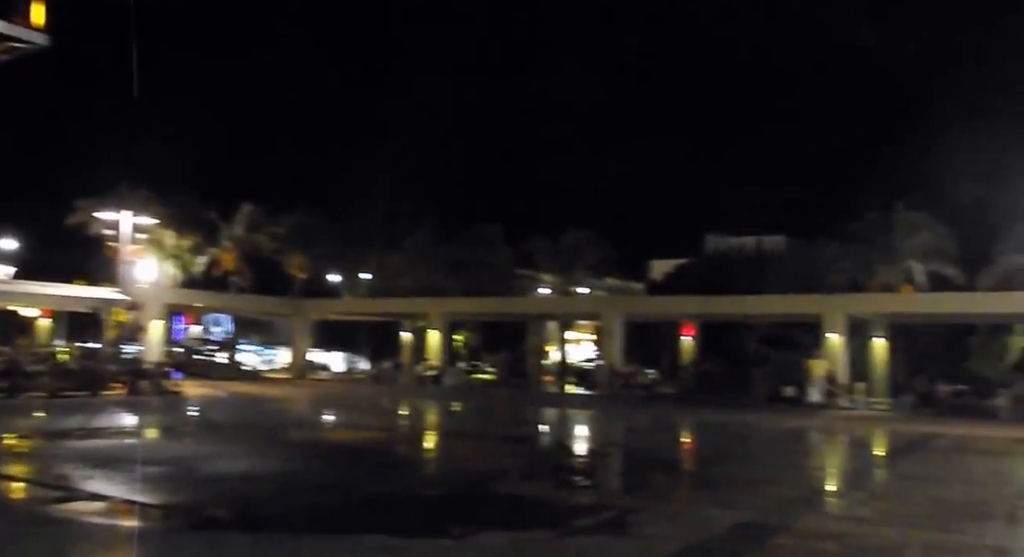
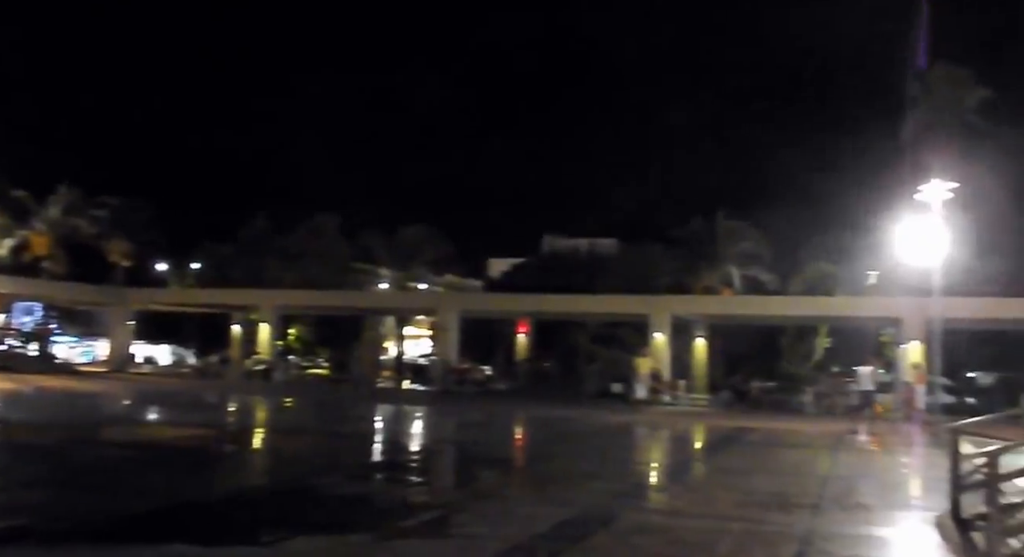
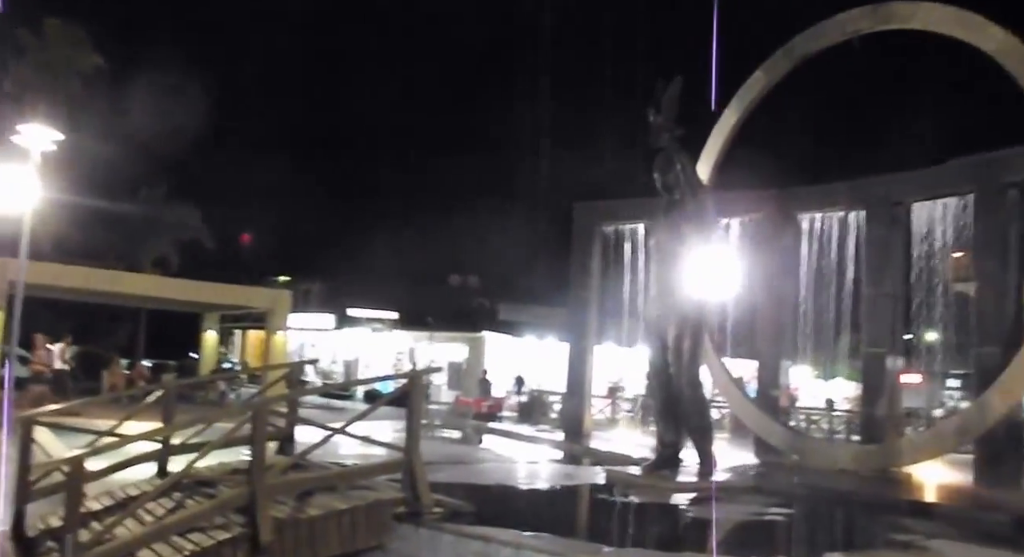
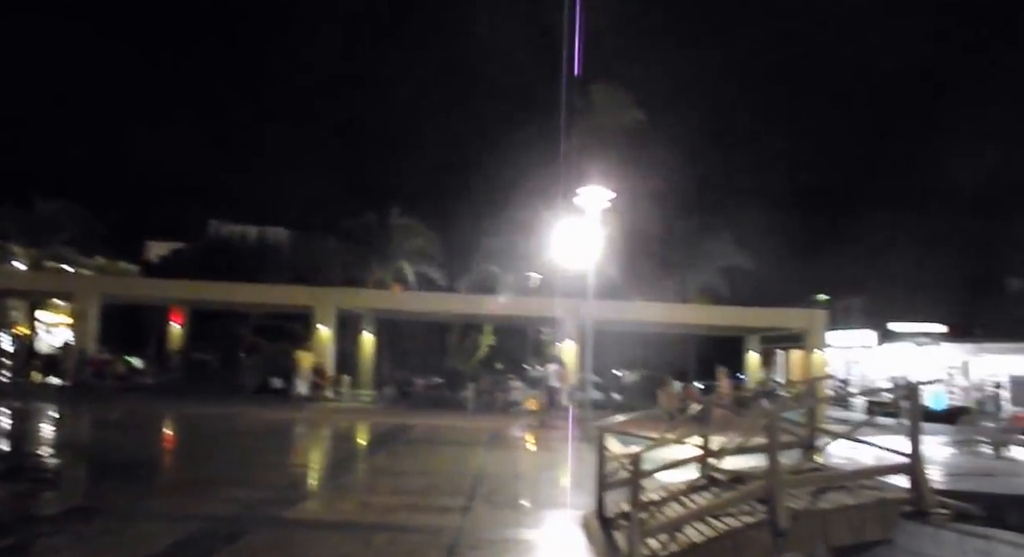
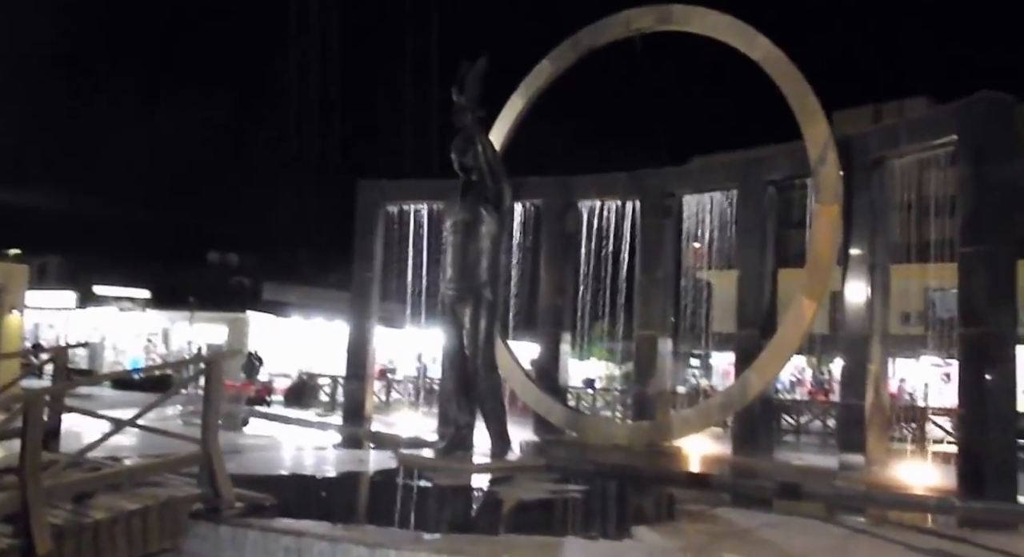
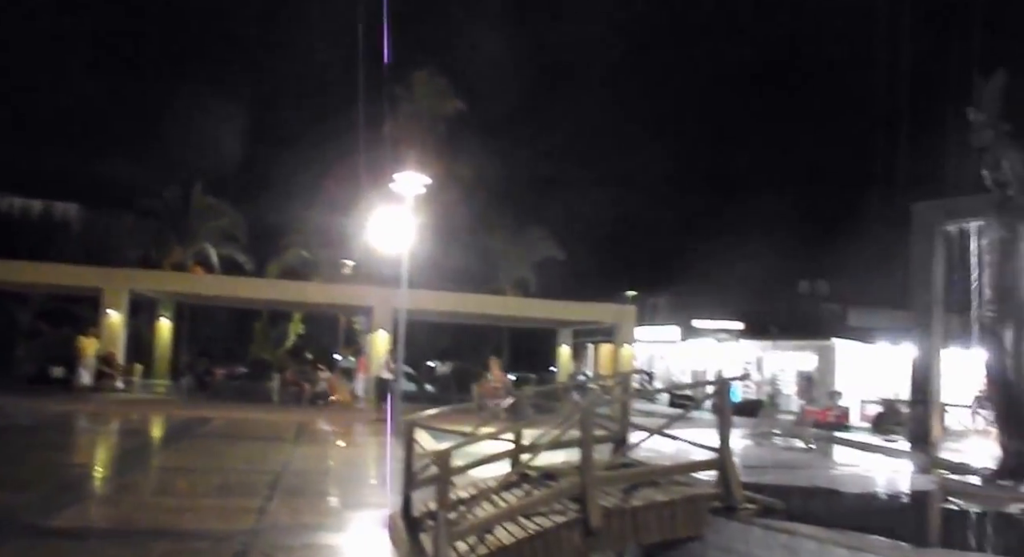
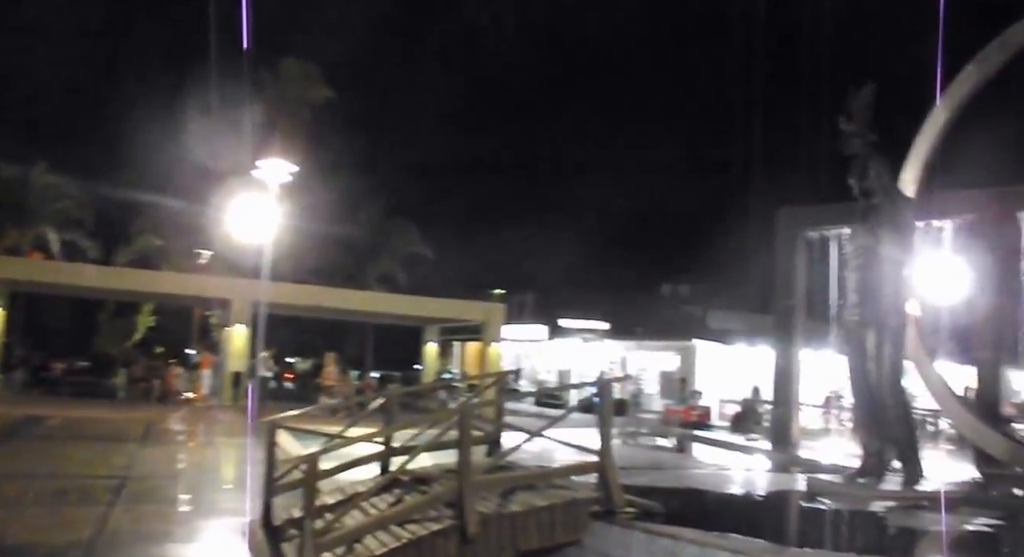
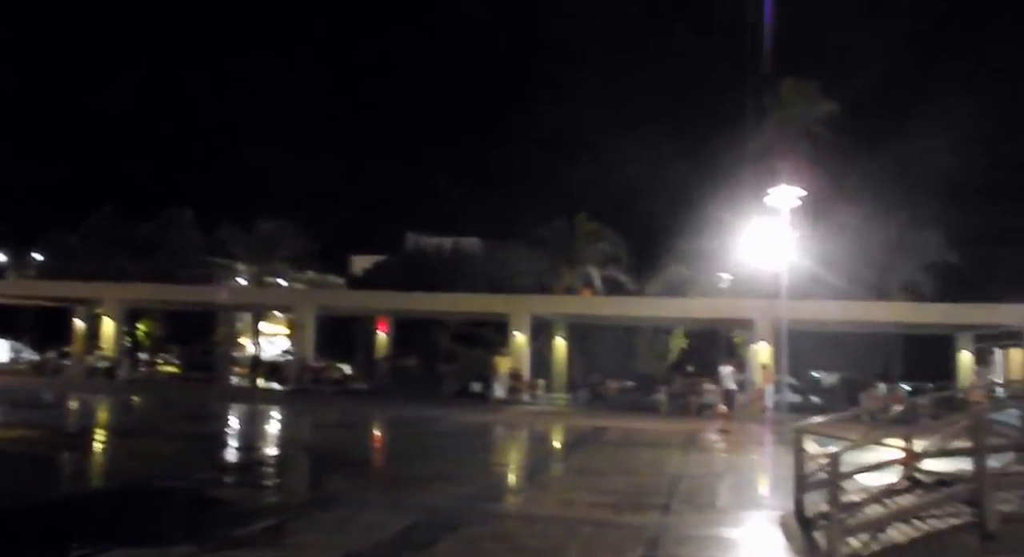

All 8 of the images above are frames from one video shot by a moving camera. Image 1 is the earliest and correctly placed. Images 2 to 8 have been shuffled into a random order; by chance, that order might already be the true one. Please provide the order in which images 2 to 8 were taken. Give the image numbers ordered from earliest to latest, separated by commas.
2, 8, 4, 6, 7, 3, 5
